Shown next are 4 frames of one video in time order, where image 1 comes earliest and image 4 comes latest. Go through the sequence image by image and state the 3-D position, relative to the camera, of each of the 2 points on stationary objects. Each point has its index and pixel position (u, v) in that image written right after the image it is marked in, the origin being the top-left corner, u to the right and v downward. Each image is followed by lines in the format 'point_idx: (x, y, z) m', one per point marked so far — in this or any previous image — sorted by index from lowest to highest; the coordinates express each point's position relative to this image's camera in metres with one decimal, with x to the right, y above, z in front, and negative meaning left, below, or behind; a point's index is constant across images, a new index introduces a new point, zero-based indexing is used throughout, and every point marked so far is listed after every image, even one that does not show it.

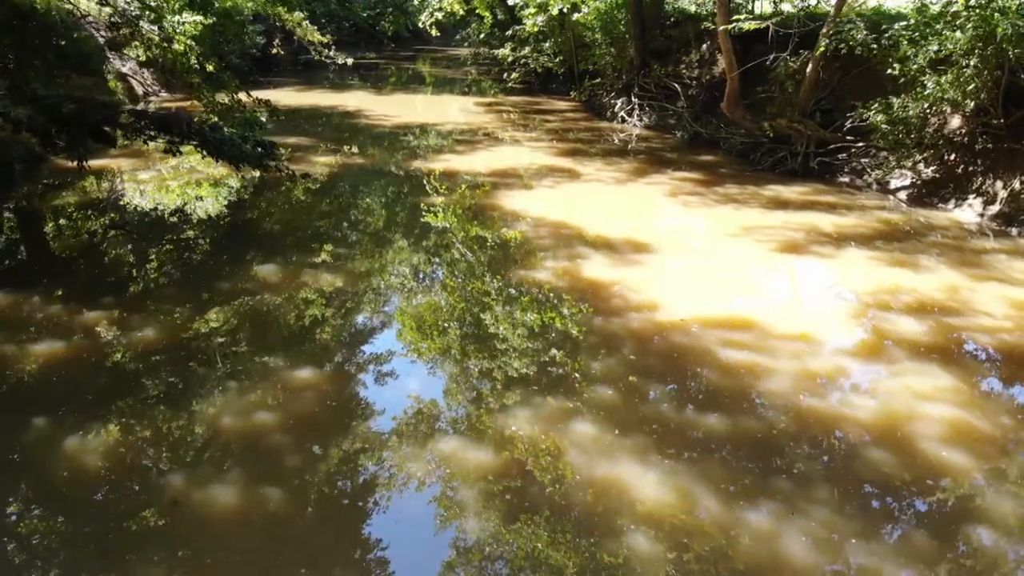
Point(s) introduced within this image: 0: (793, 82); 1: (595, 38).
0: (+4.3, +3.2, +10.6) m
1: (+2.0, +6.2, +16.9) m
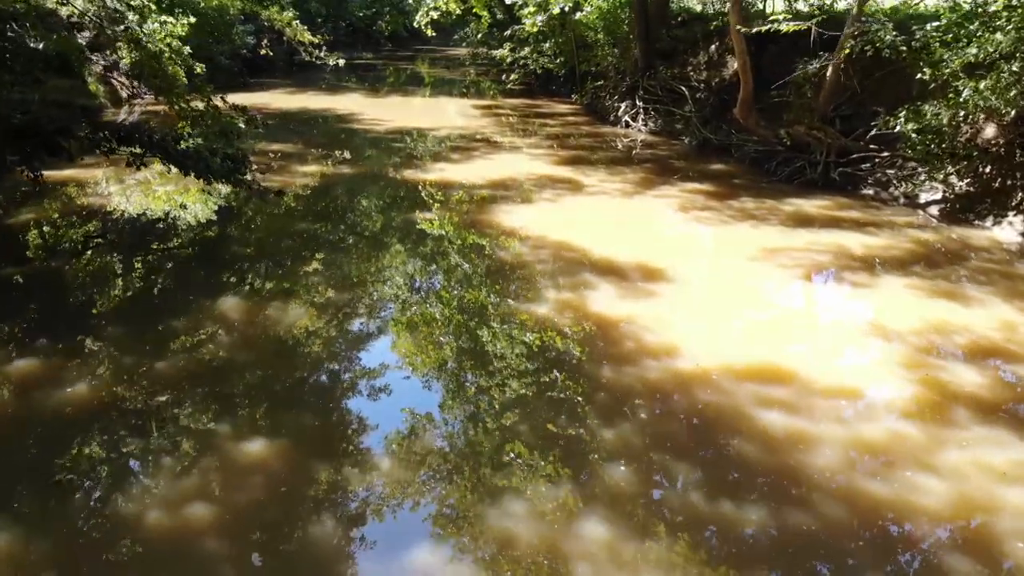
0: (+4.3, +2.9, +9.9) m
1: (+2.0, +5.9, +16.2) m
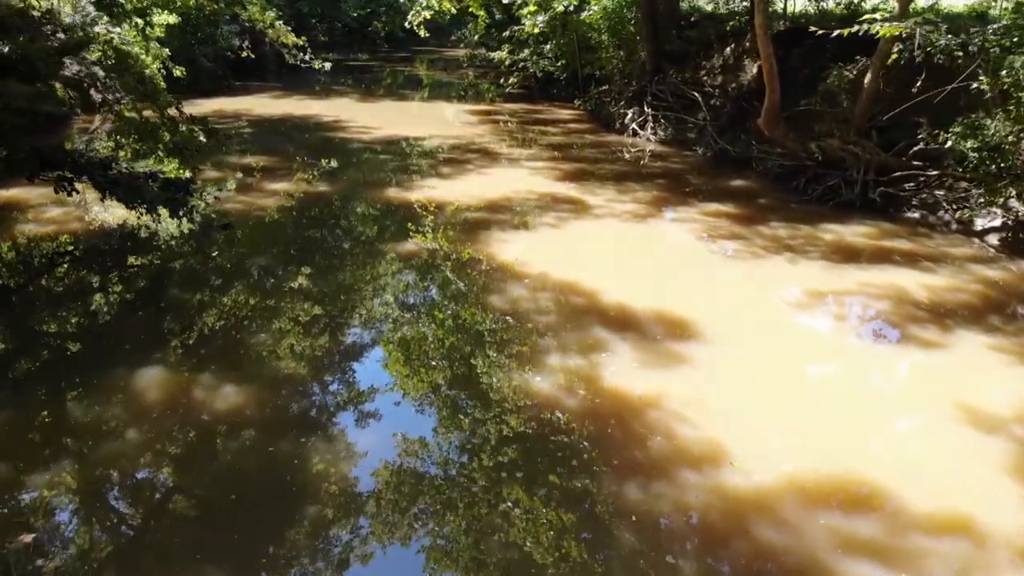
0: (+4.3, +2.5, +8.8) m
1: (+2.0, +5.5, +15.1) m
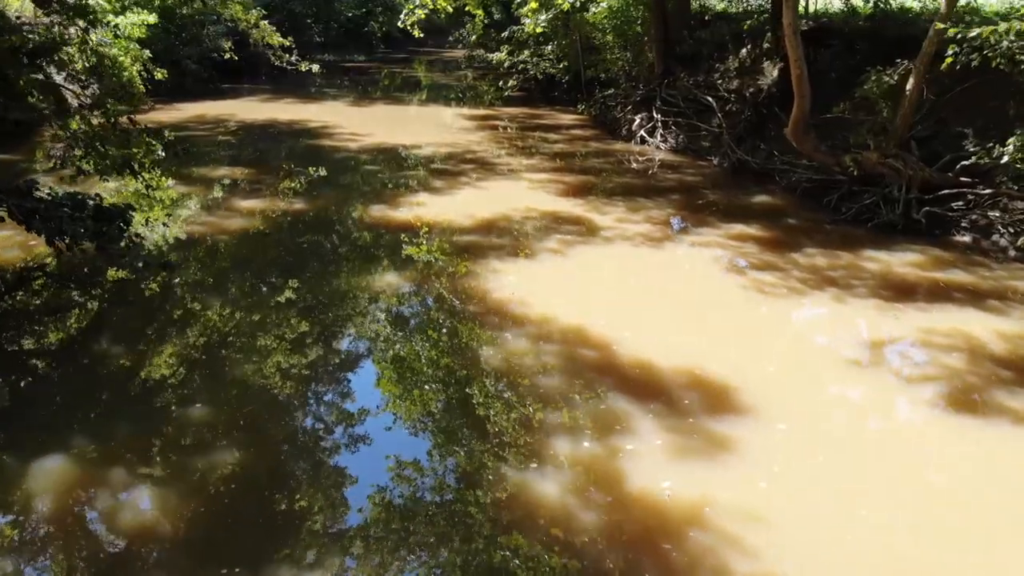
0: (+4.3, +2.1, +7.9) m
1: (+2.0, +5.1, +14.2) m
